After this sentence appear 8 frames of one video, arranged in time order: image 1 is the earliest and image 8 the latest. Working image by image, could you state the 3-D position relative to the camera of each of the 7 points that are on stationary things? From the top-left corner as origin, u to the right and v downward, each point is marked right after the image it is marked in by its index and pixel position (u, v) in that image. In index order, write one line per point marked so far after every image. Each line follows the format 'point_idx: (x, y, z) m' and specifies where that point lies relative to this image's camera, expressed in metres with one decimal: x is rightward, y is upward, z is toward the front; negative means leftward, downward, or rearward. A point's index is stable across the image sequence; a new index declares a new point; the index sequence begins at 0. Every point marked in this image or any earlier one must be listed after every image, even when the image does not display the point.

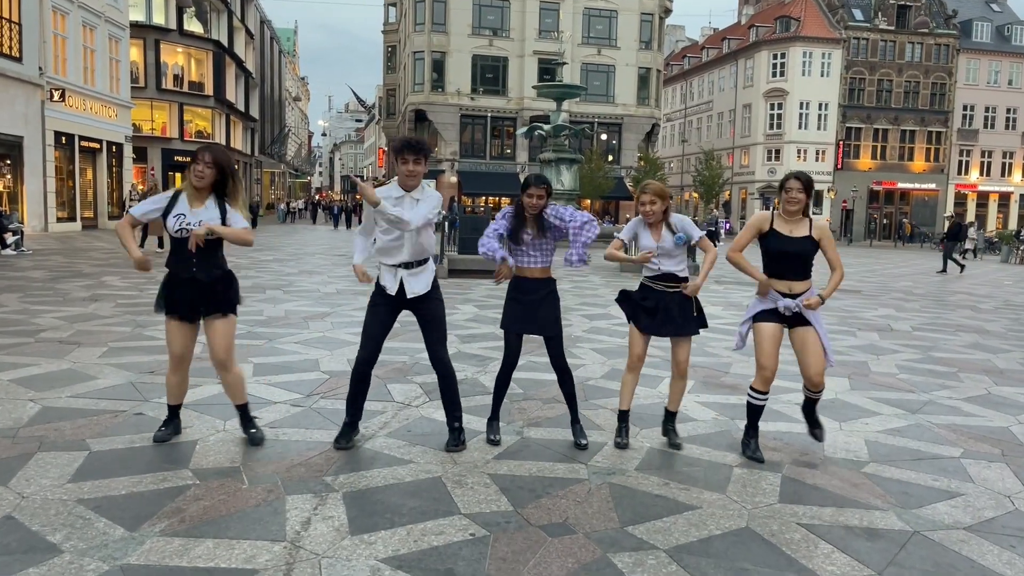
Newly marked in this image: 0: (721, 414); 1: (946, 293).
0: (+1.5, -0.9, +5.8) m
1: (+8.5, -0.1, +16.2) m
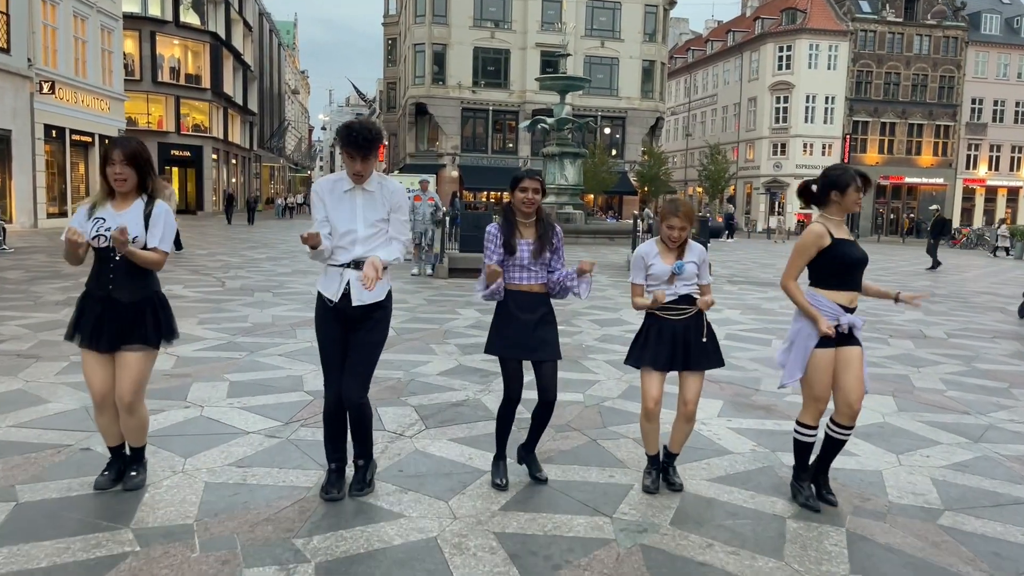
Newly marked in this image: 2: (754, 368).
0: (+1.5, -1.0, +5.1) m
1: (+8.6, -0.1, +15.4) m
2: (+2.2, -0.7, +7.4) m
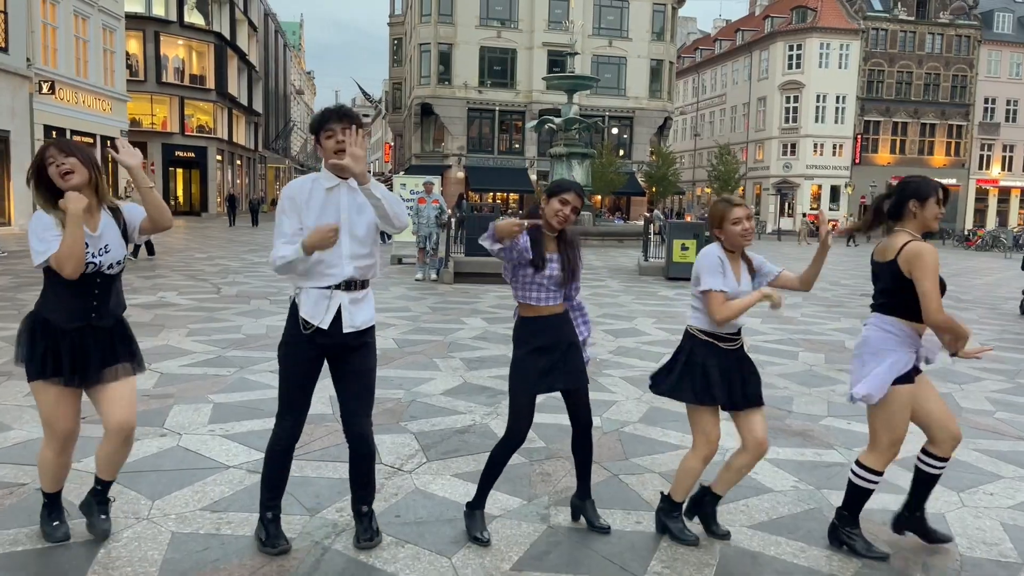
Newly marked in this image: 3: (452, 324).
0: (+1.6, -1.0, +4.5) m
1: (+8.8, -0.2, +14.8) m
2: (+2.3, -0.8, +6.9) m
3: (-0.7, -0.4, +9.4) m
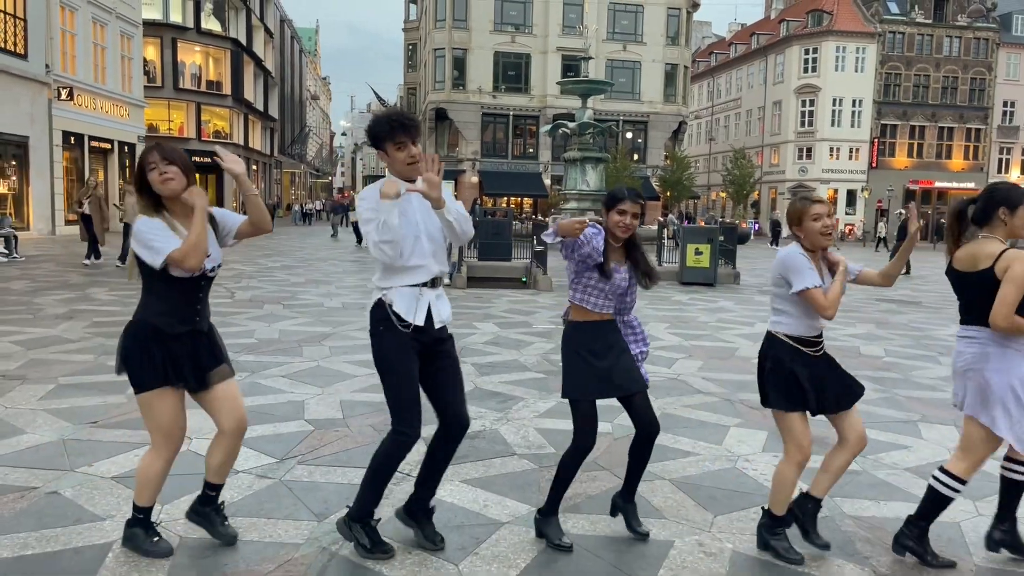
0: (+1.6, -1.1, +4.5) m
1: (+9.0, -0.3, +14.7) m
2: (+2.4, -0.9, +6.8) m
3: (-0.5, -0.5, +9.4) m
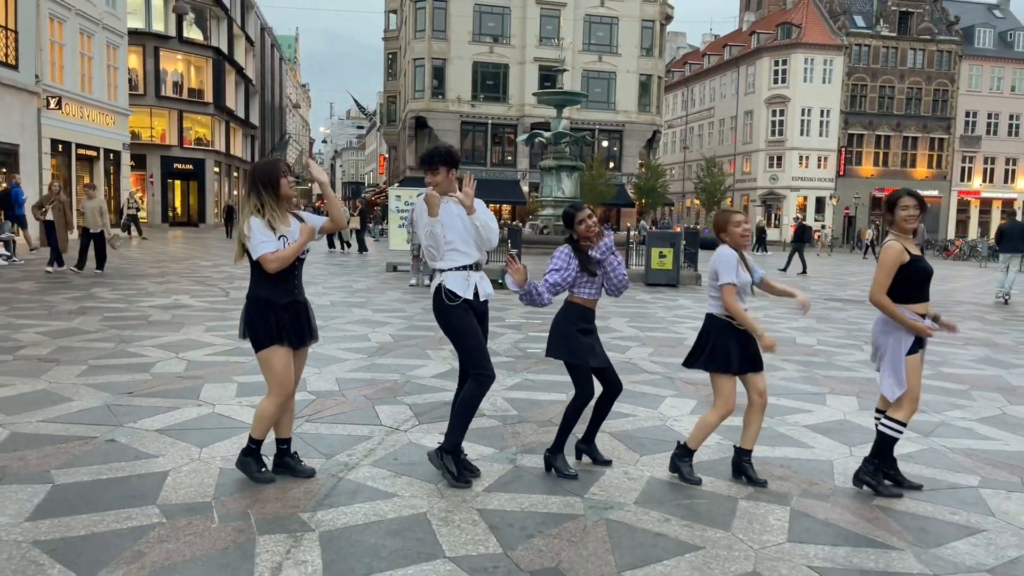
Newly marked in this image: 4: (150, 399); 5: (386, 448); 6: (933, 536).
0: (+1.4, -1.0, +5.5) m
1: (+8.5, -0.3, +15.9) m
2: (+2.1, -0.8, +7.9) m
3: (-0.9, -0.4, +10.4) m
4: (-2.6, -0.8, +5.9) m
5: (-0.8, -1.0, +5.0) m
6: (+2.0, -1.2, +3.9) m
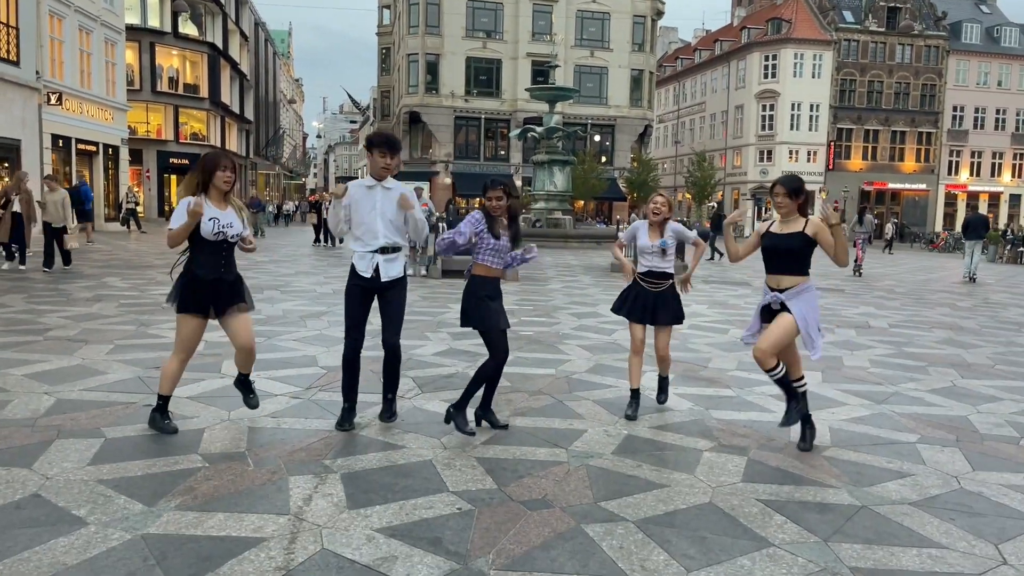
0: (+1.4, -0.9, +6.1) m
1: (+8.4, -0.1, +16.6) m
2: (+2.0, -0.6, +8.5) m
3: (-1.0, -0.3, +11.0) m
4: (-2.7, -0.7, +6.5) m
5: (-0.8, -0.8, +5.6) m
6: (+1.9, -1.0, +4.5) m
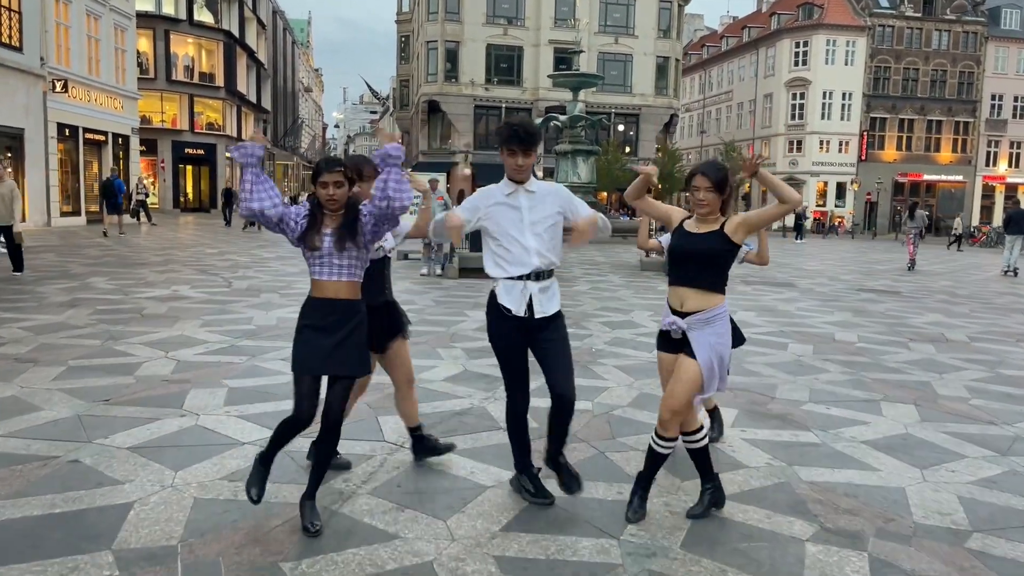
0: (+1.5, -1.0, +4.8) m
1: (+8.8, -0.1, +15.1) m
2: (+2.2, -0.7, +7.2) m
3: (-0.7, -0.3, +9.8) m
4: (-2.5, -0.8, +5.3) m
5: (-0.6, -1.0, +4.3) m
6: (+2.1, -1.2, +3.2) m
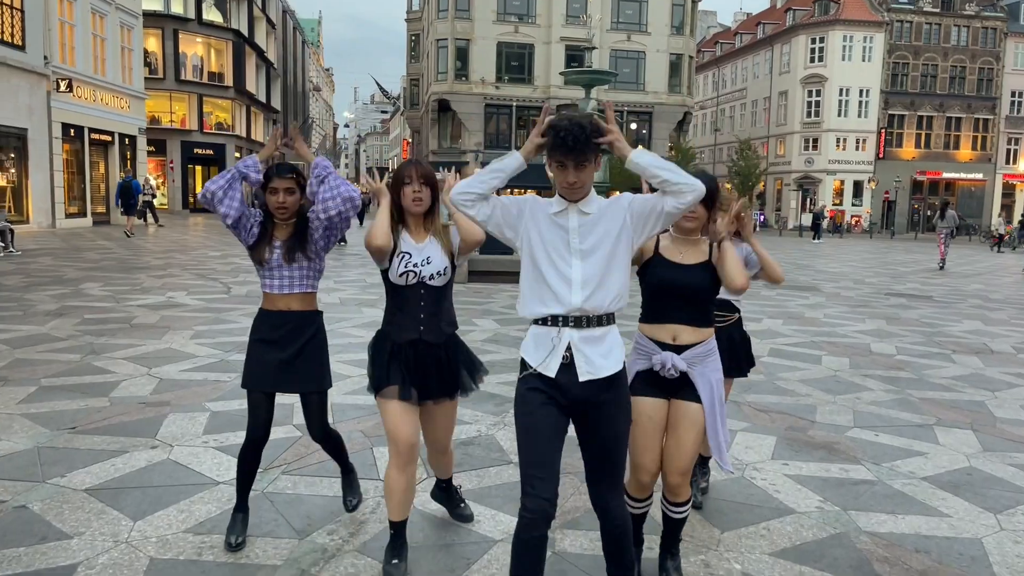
0: (+1.6, -1.1, +4.2) m
1: (+9.0, -0.2, +14.4) m
2: (+2.3, -0.8, +6.6) m
3: (-0.5, -0.4, +9.2) m
4: (-2.4, -0.9, +4.8) m
5: (-0.6, -1.0, +3.7) m
6: (+2.1, -1.3, +2.6) m
